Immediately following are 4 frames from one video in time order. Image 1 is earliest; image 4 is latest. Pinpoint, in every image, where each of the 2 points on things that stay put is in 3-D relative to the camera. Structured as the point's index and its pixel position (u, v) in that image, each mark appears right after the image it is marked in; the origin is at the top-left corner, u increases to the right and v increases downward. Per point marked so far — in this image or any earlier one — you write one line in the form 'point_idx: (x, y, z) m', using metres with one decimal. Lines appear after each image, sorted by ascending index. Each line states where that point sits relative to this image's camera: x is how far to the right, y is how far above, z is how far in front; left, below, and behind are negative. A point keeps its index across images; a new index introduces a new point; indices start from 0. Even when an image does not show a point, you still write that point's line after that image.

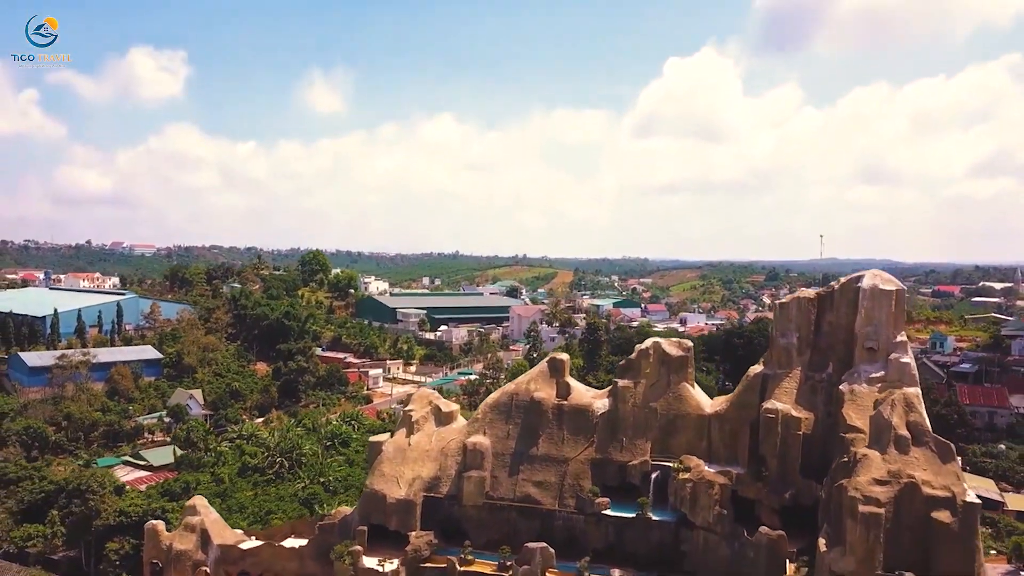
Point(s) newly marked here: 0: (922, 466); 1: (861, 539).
0: (+9.6, -4.1, +17.6) m
1: (+7.9, -5.6, +17.0) m
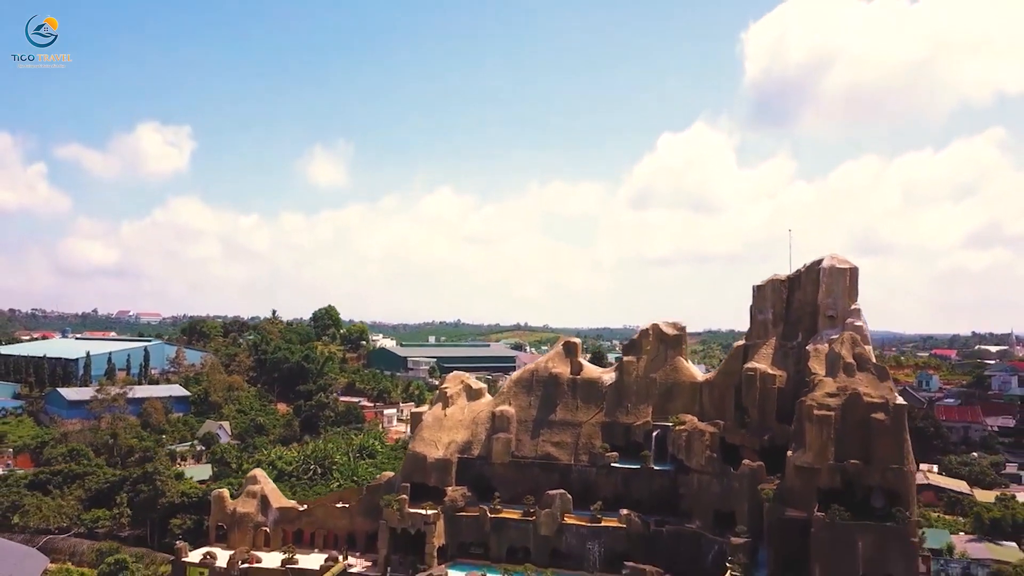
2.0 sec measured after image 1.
0: (+10.5, -2.9, +22.5) m
1: (+8.8, -4.3, +21.7) m
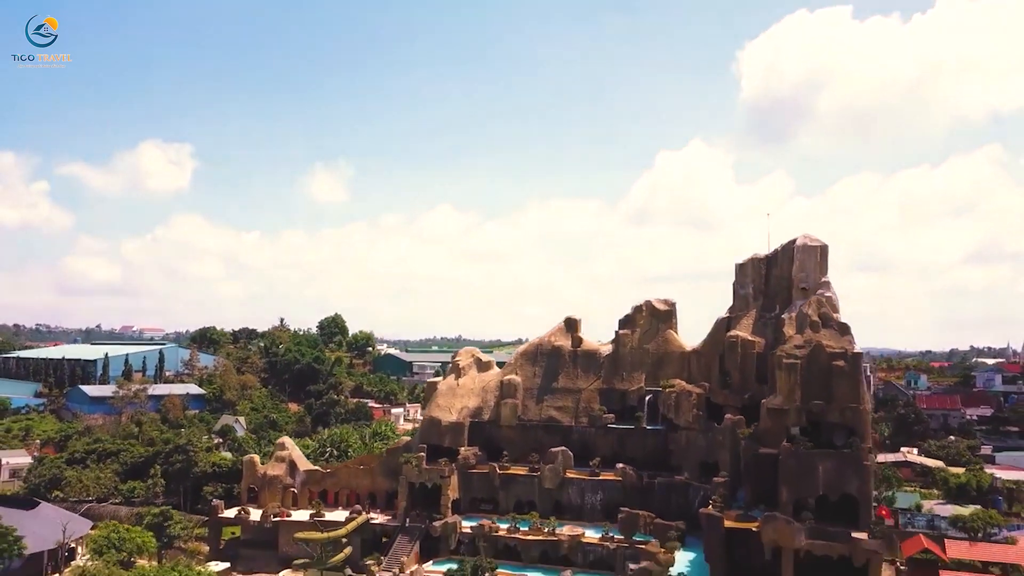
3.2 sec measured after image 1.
0: (+10.8, -1.7, +25.8) m
1: (+9.1, -3.1, +24.9) m
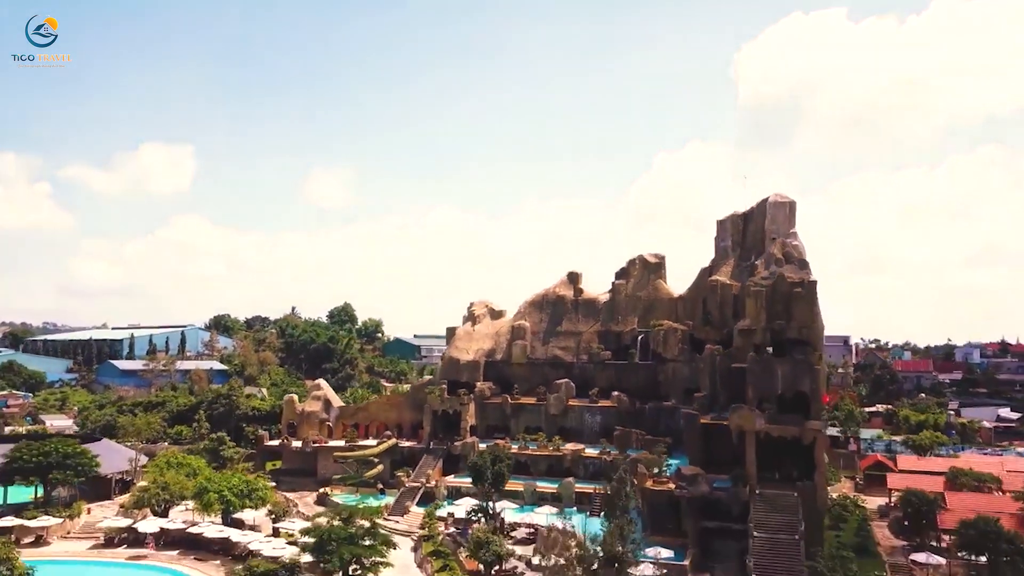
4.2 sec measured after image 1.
0: (+11.3, +0.6, +30.6) m
1: (+9.5, -0.7, +29.7) m
